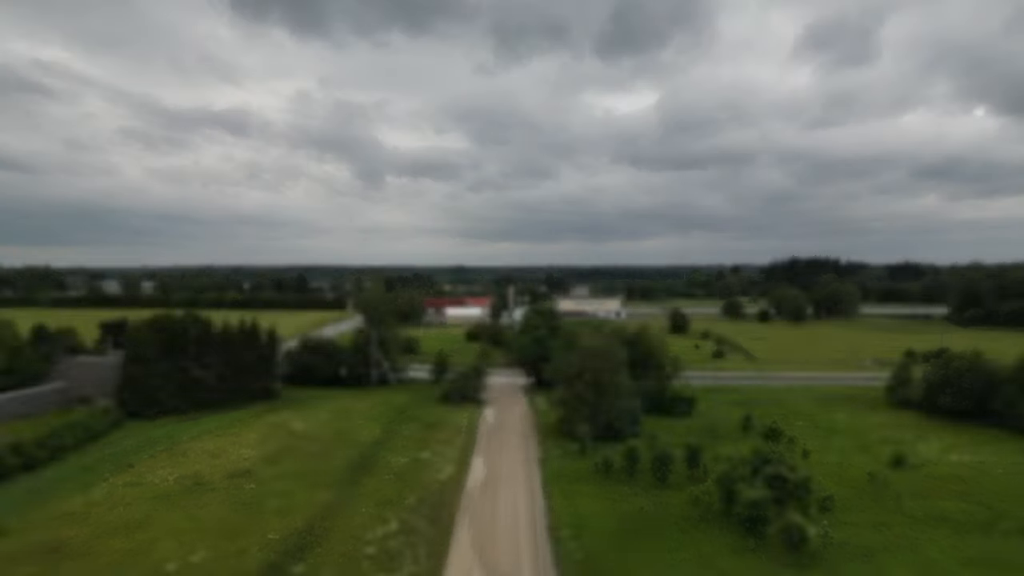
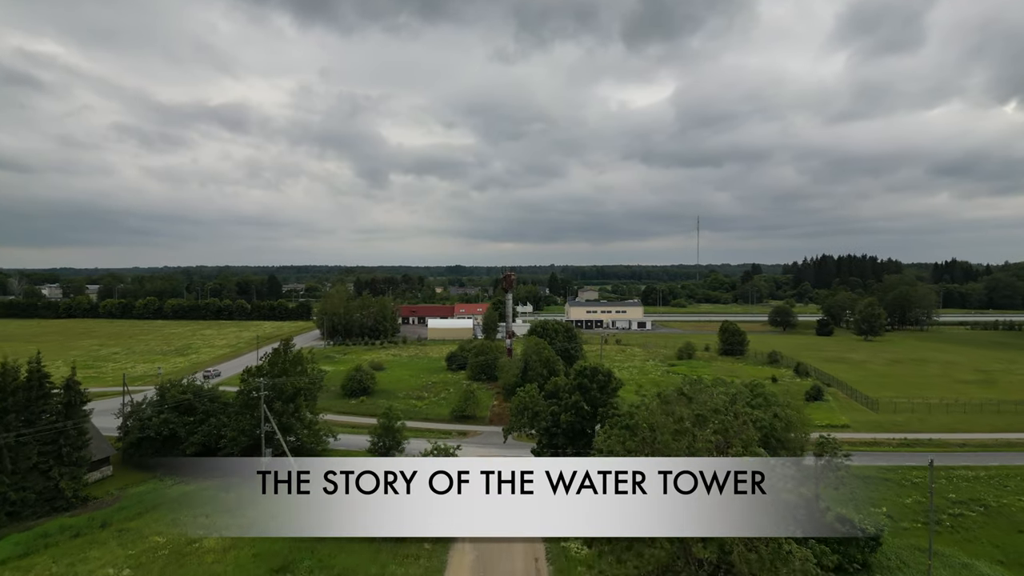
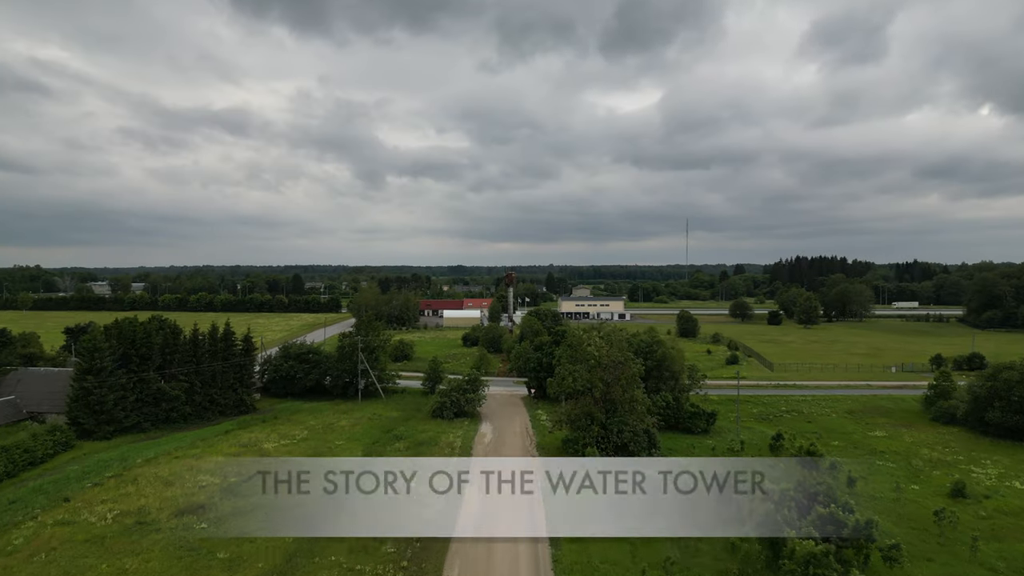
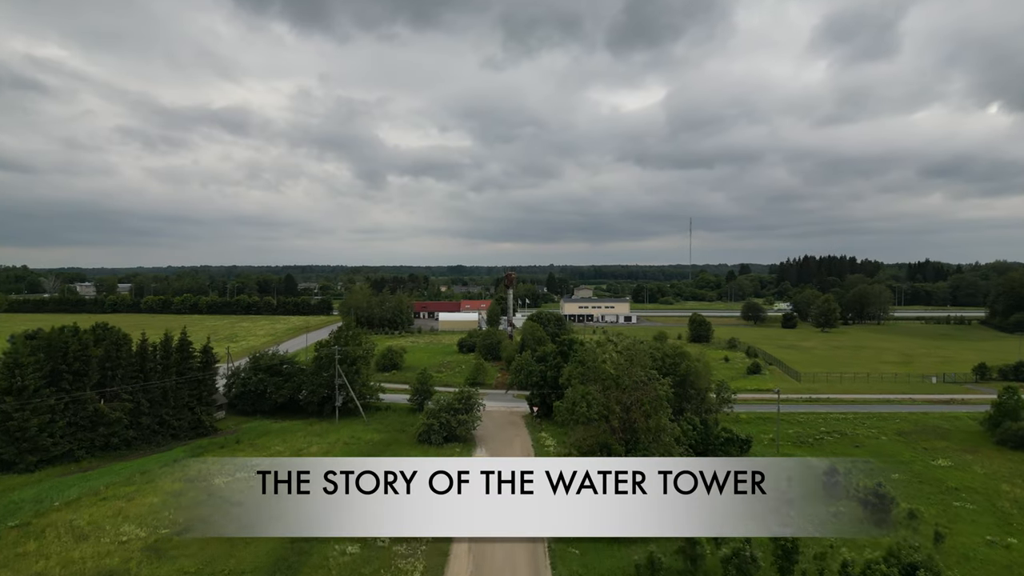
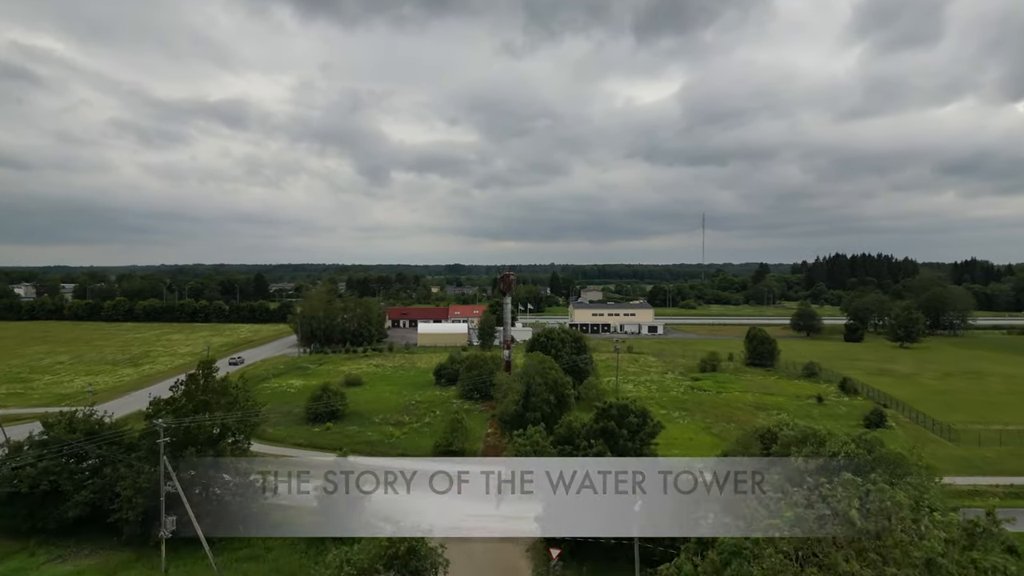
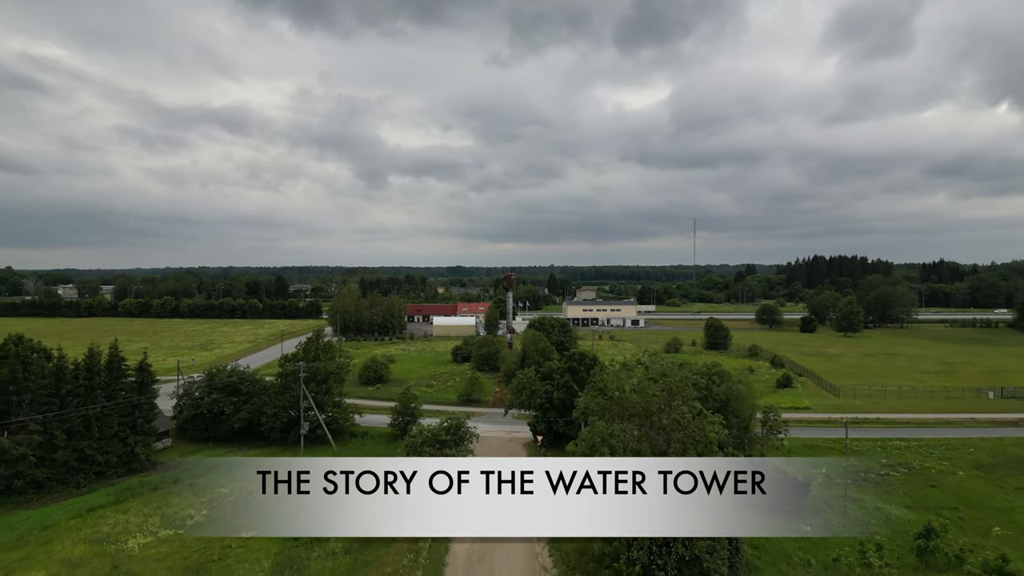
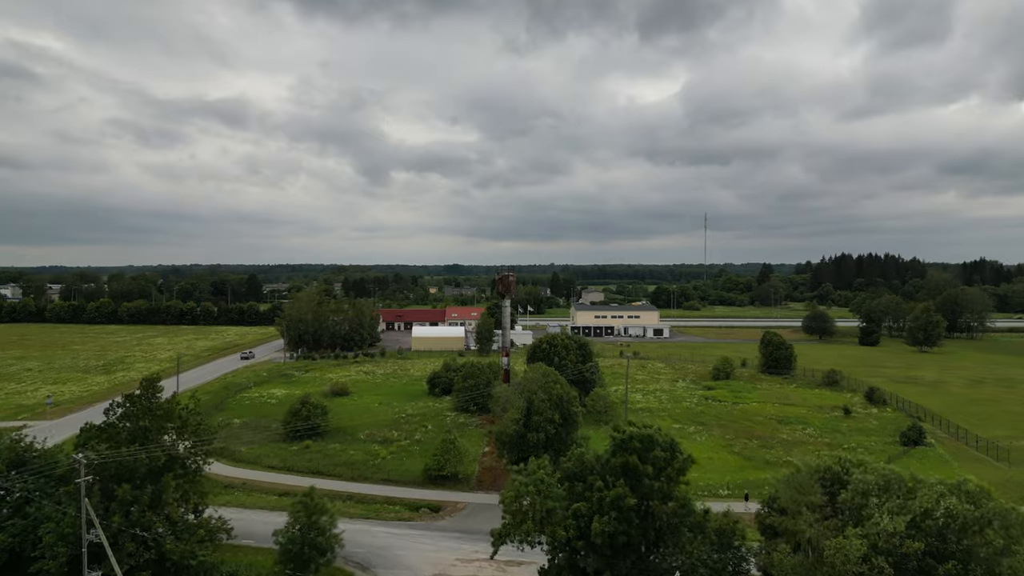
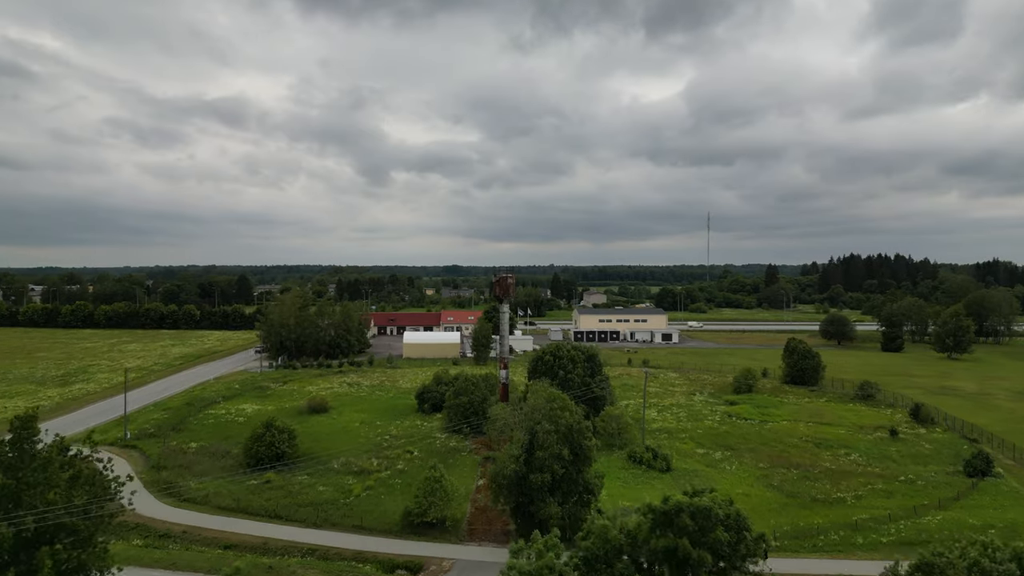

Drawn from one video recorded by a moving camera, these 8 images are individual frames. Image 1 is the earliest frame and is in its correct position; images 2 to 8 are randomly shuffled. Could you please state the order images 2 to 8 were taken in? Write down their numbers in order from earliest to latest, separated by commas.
3, 4, 6, 2, 5, 7, 8
